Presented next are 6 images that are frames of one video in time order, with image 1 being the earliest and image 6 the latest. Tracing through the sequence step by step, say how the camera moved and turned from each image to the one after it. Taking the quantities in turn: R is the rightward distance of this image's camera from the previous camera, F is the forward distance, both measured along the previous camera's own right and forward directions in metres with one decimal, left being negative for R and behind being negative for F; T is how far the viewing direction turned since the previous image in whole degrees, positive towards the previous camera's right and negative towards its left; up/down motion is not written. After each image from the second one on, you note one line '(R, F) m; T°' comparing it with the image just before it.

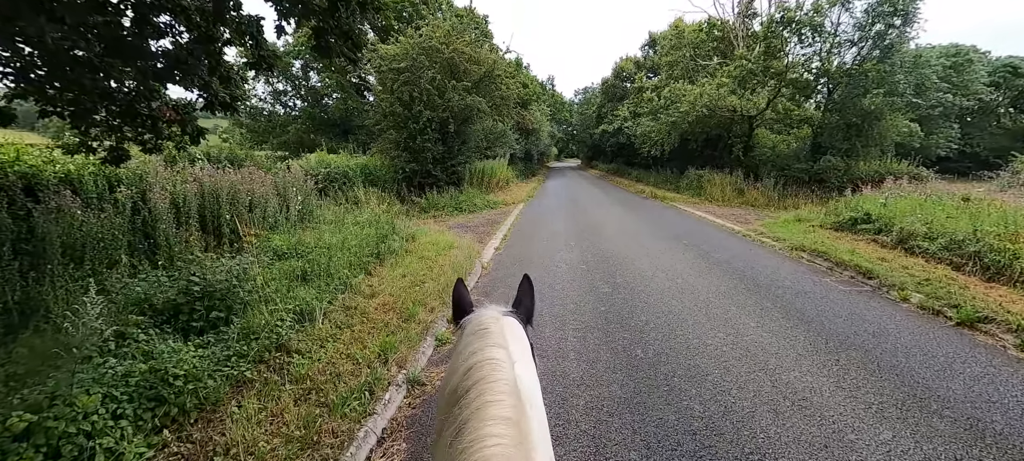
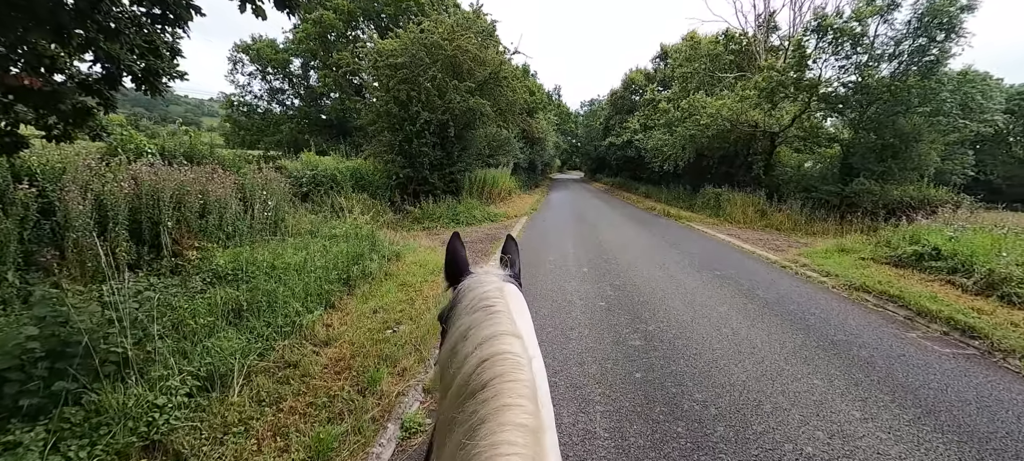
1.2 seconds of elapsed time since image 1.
(-0.1, +1.1) m; 0°
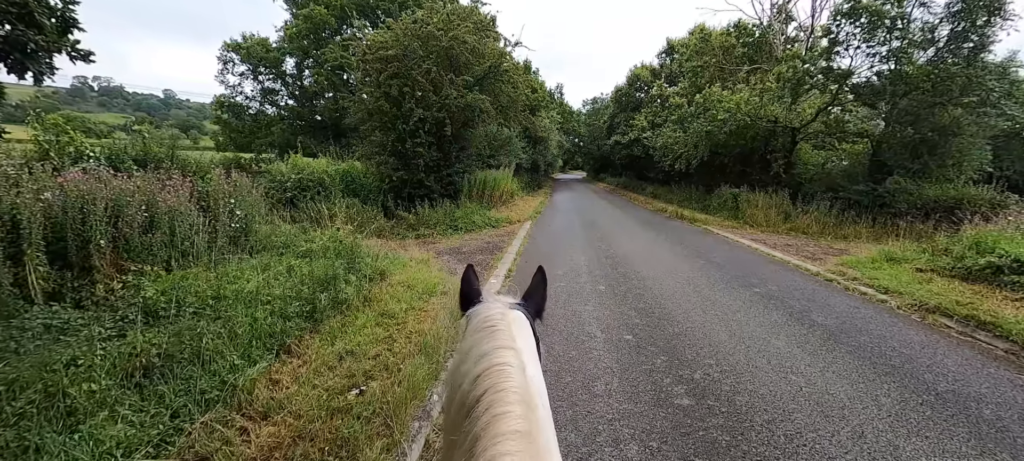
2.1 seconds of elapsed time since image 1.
(0.0, +0.9) m; 0°
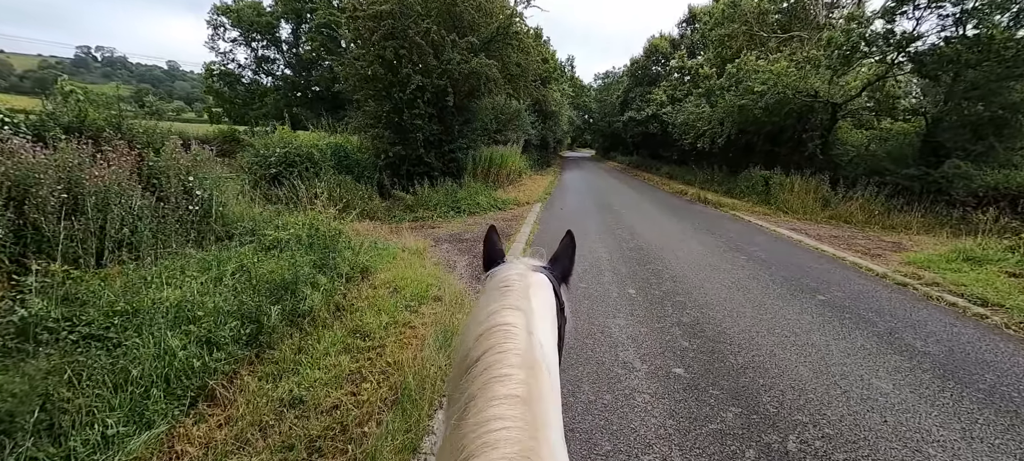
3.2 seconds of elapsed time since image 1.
(-0.1, +1.0) m; -1°
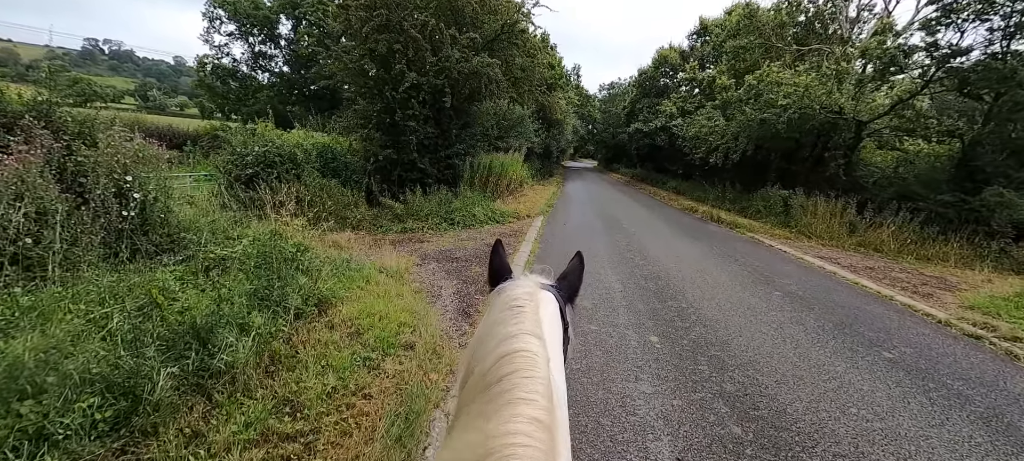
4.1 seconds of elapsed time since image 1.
(0.0, +0.8) m; 0°
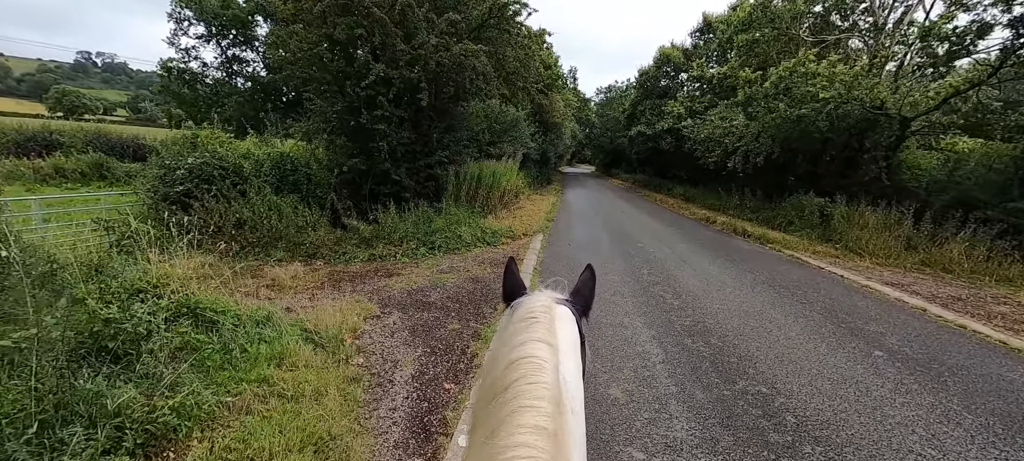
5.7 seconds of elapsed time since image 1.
(+0.1, +1.5) m; 0°
